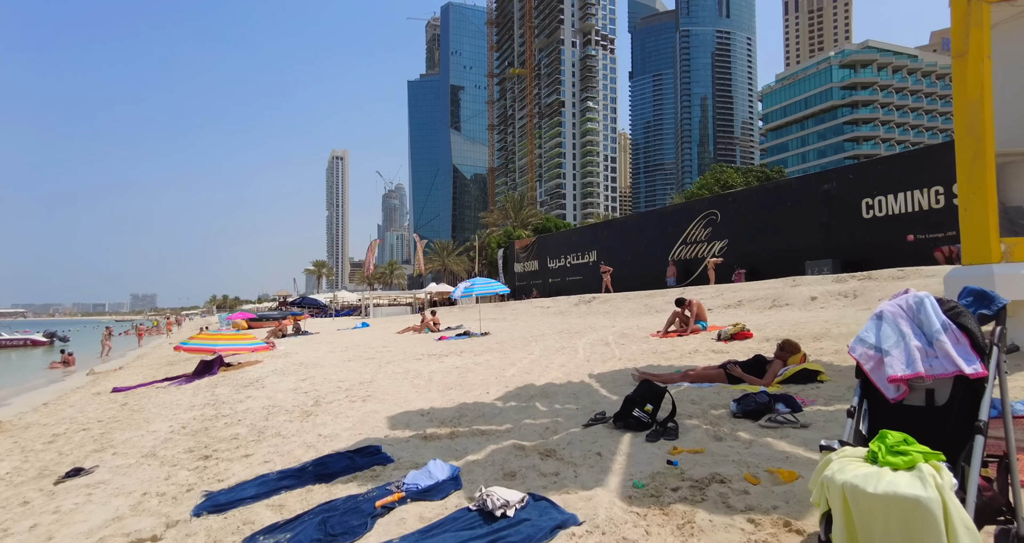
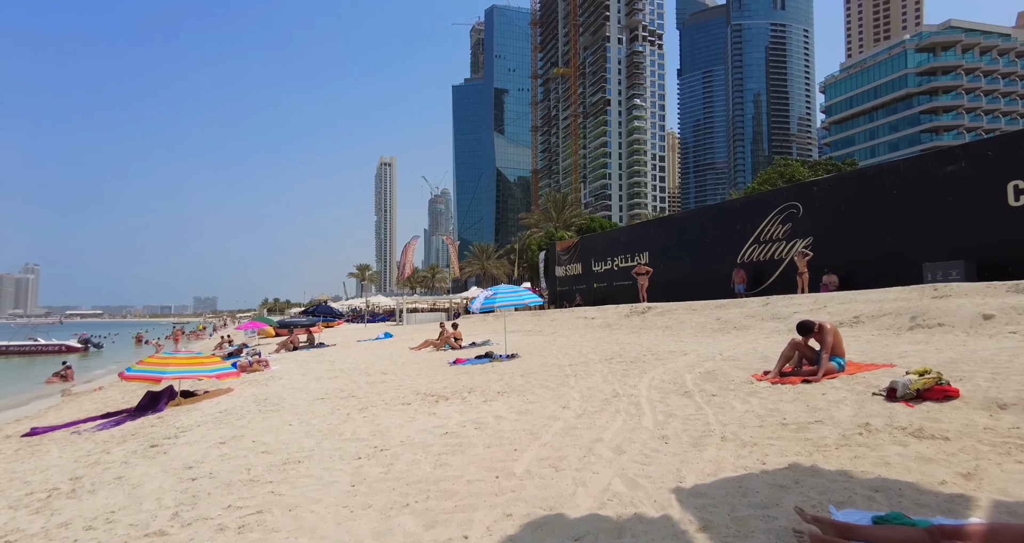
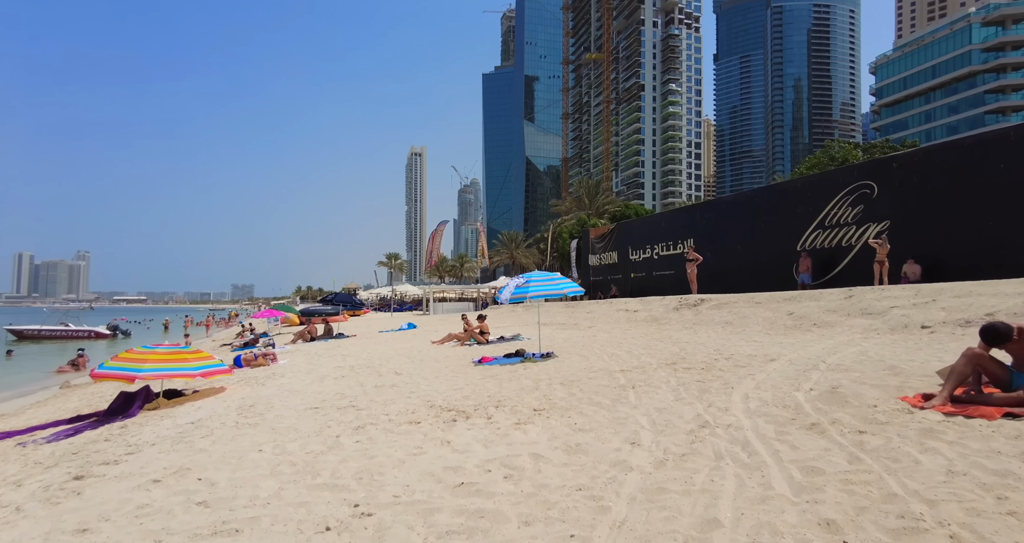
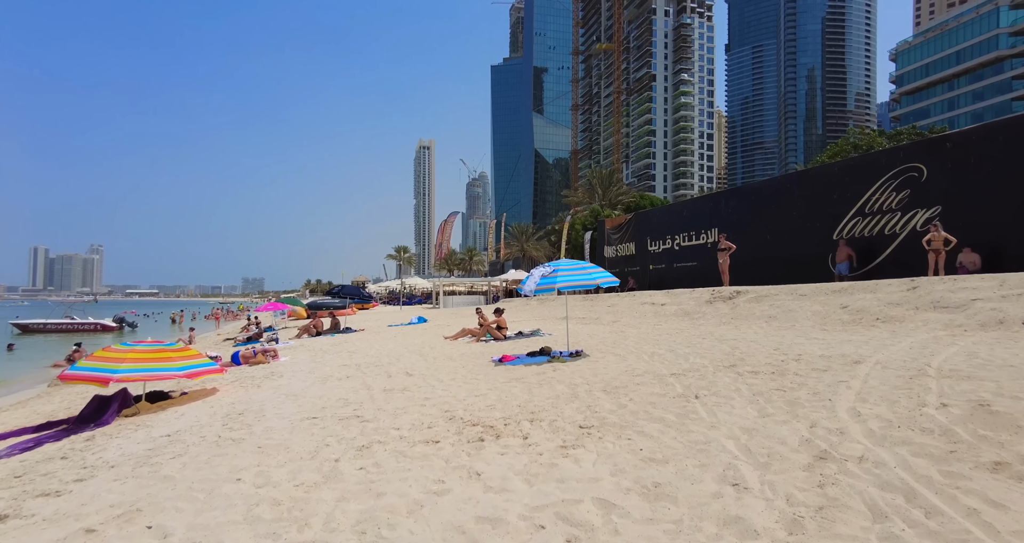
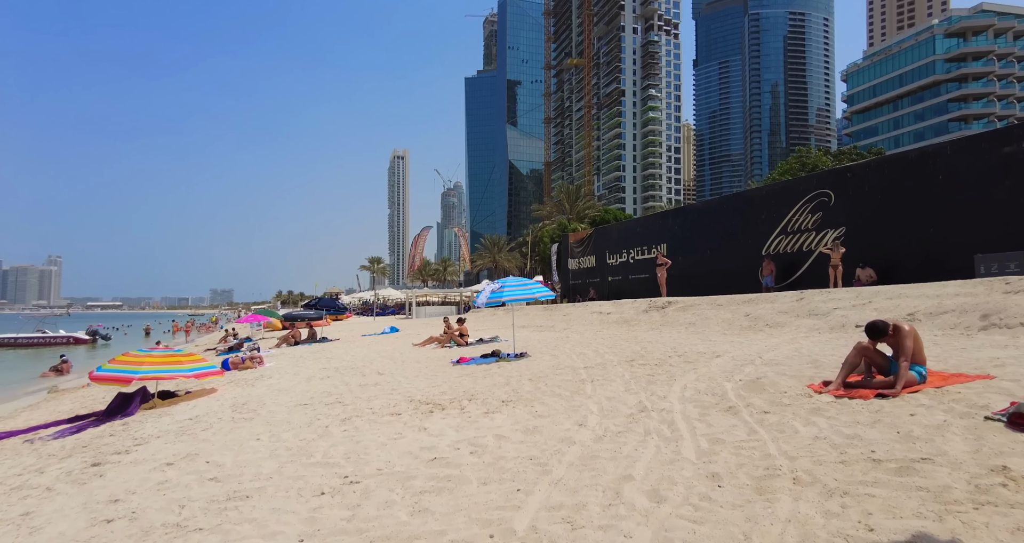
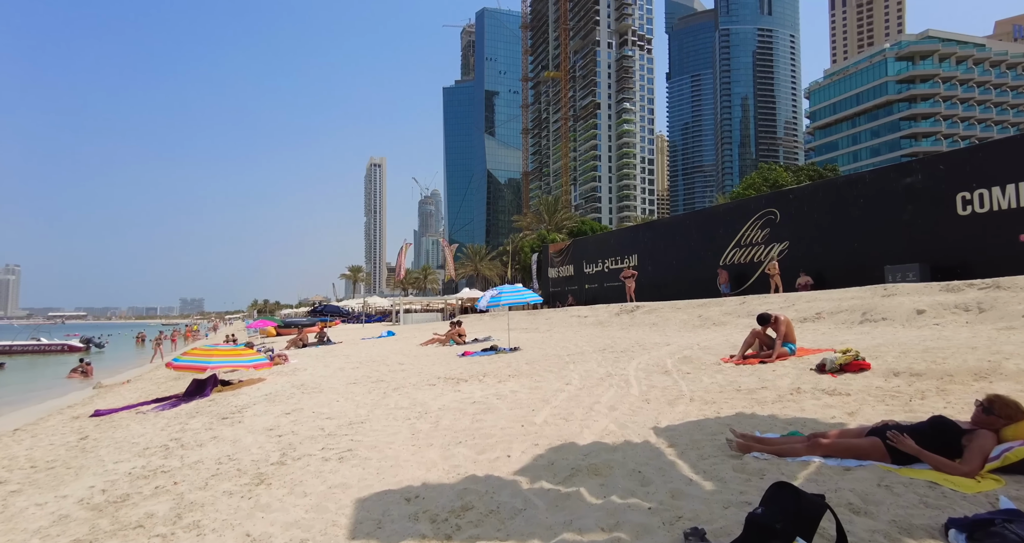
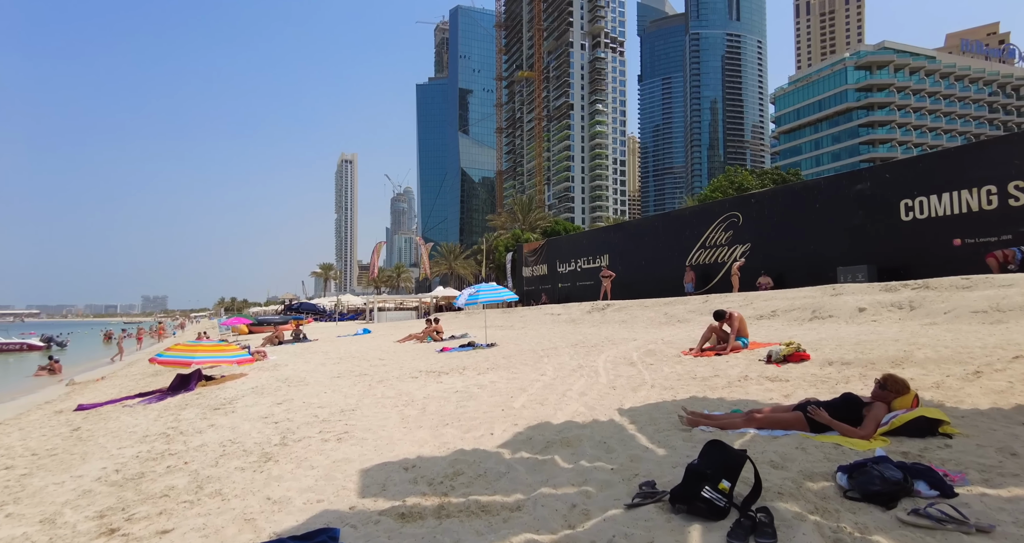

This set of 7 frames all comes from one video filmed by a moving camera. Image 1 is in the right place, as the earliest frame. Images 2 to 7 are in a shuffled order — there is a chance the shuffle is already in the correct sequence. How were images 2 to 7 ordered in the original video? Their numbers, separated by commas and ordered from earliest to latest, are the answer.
7, 6, 2, 5, 3, 4
